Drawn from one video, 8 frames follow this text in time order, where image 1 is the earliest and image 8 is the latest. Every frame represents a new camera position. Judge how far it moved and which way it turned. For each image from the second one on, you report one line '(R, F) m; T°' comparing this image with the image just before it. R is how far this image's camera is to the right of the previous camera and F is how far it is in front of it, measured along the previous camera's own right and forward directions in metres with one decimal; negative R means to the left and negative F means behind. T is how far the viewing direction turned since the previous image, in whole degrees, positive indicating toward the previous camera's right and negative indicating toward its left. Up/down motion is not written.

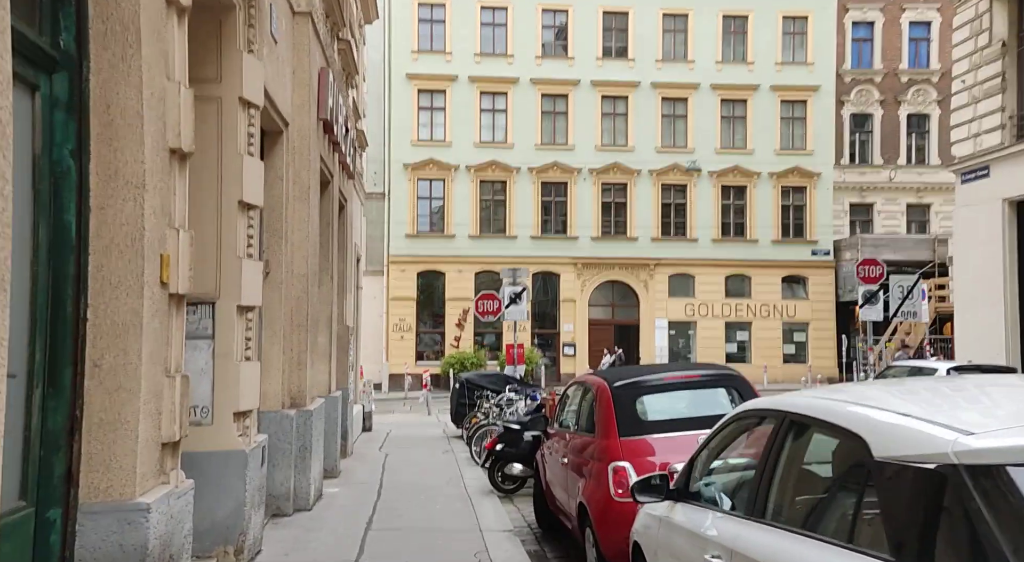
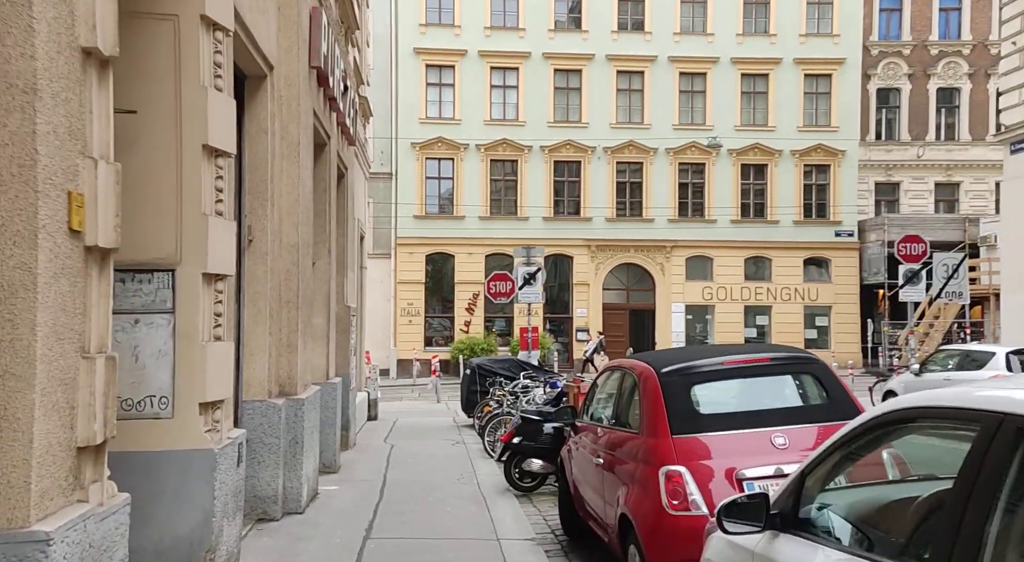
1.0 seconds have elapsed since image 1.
(-0.1, +1.1) m; -1°
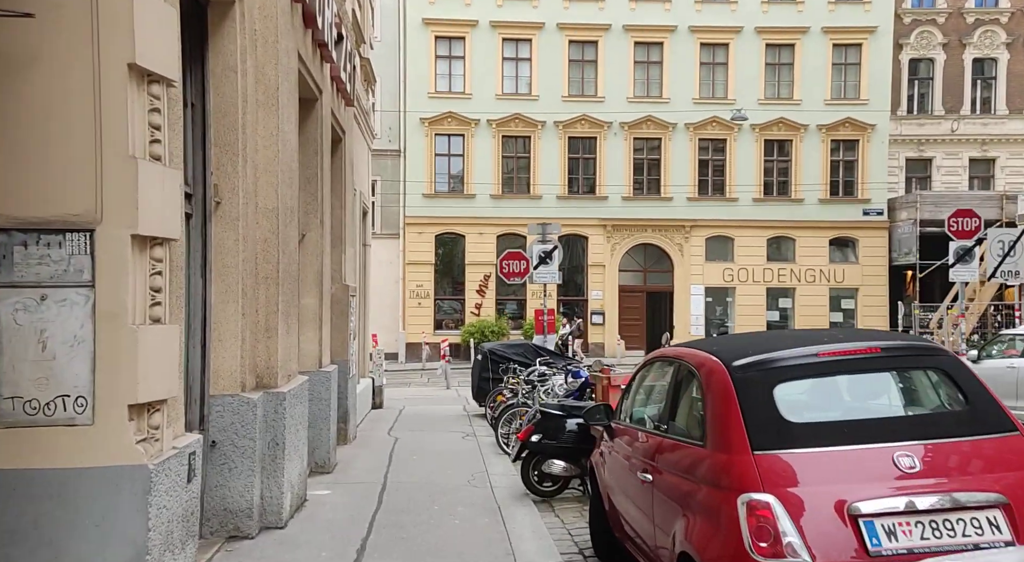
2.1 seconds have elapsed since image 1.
(-0.1, +1.2) m; -1°
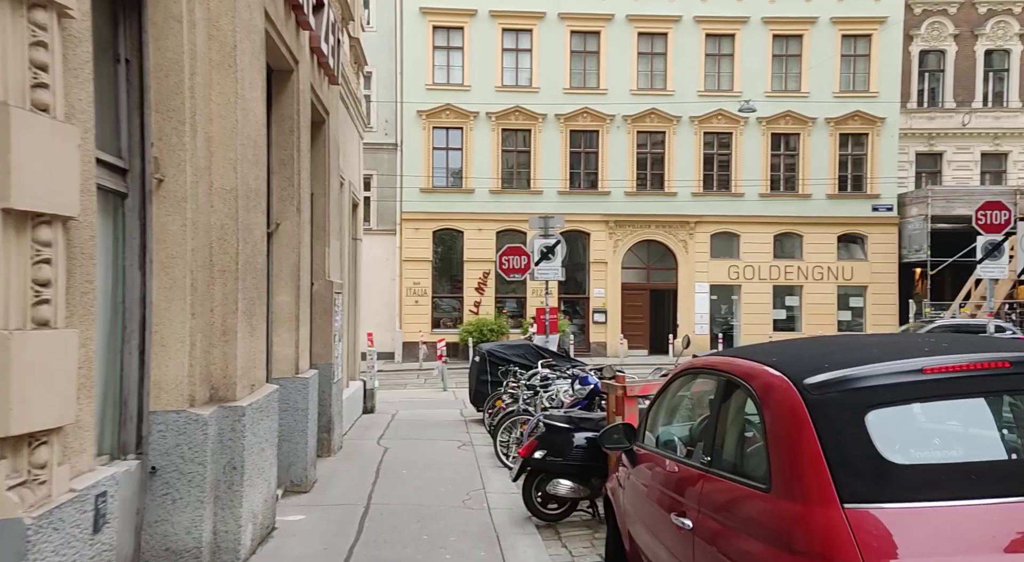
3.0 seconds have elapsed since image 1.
(0.0, +1.0) m; 0°
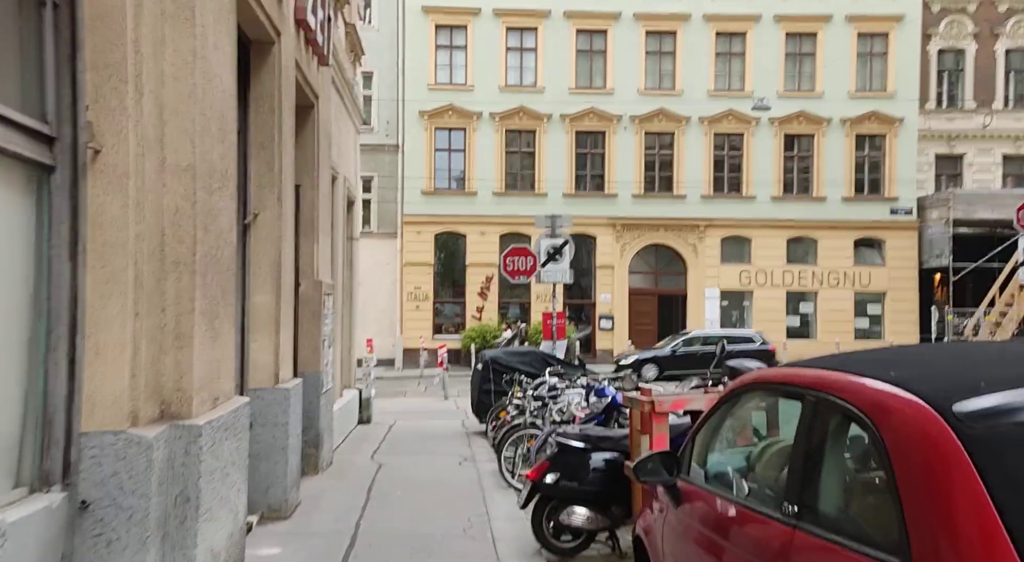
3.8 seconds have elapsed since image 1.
(0.0, +0.9) m; 0°
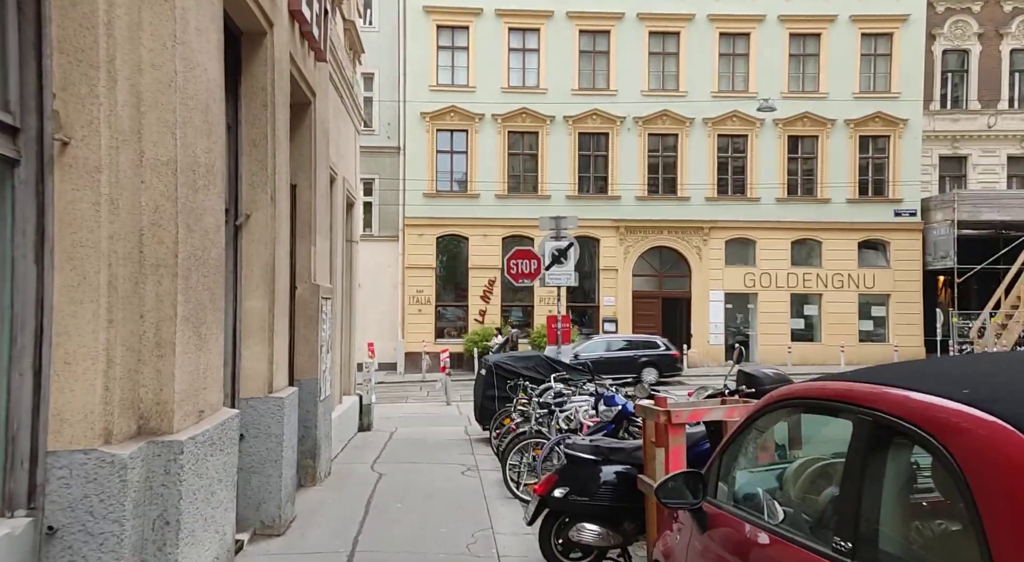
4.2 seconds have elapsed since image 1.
(0.0, +0.3) m; 0°
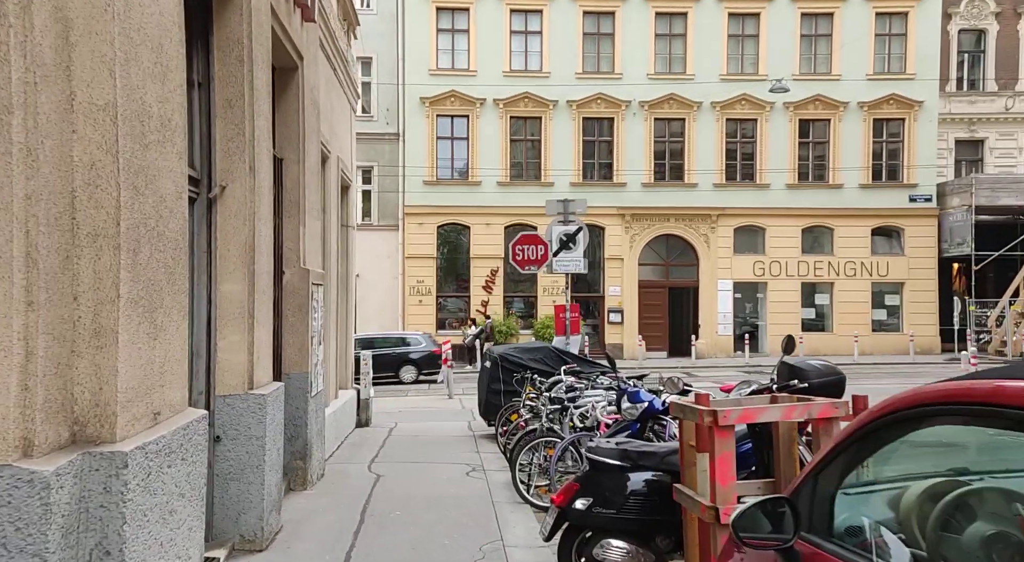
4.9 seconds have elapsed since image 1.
(-0.1, +0.8) m; 0°
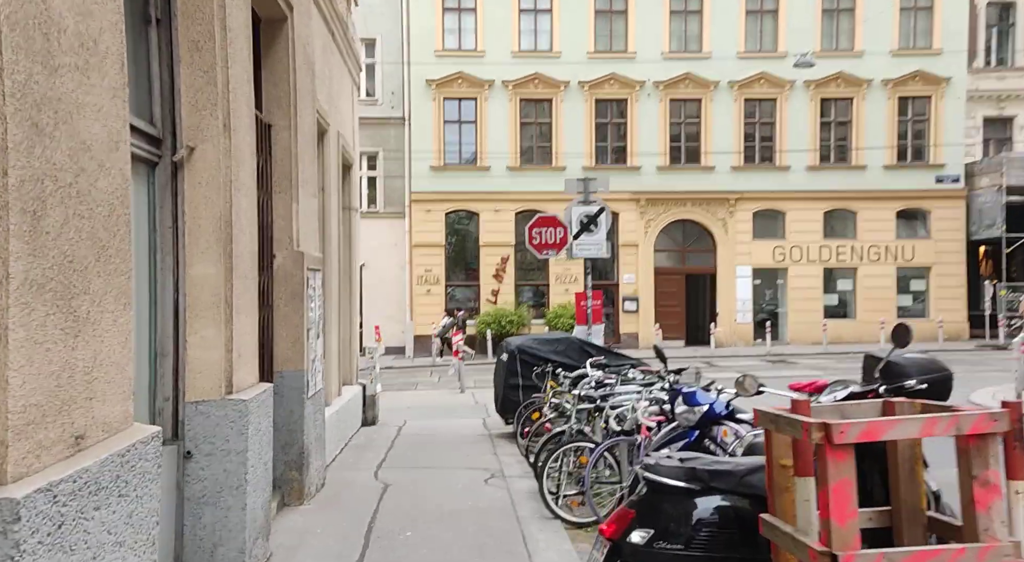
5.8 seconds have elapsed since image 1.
(-0.1, +1.0) m; 0°
